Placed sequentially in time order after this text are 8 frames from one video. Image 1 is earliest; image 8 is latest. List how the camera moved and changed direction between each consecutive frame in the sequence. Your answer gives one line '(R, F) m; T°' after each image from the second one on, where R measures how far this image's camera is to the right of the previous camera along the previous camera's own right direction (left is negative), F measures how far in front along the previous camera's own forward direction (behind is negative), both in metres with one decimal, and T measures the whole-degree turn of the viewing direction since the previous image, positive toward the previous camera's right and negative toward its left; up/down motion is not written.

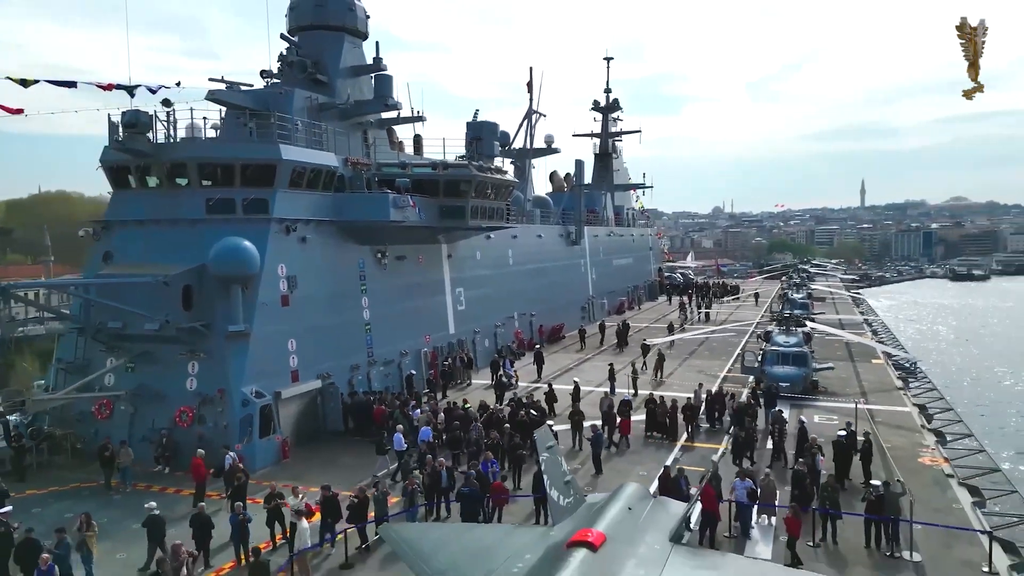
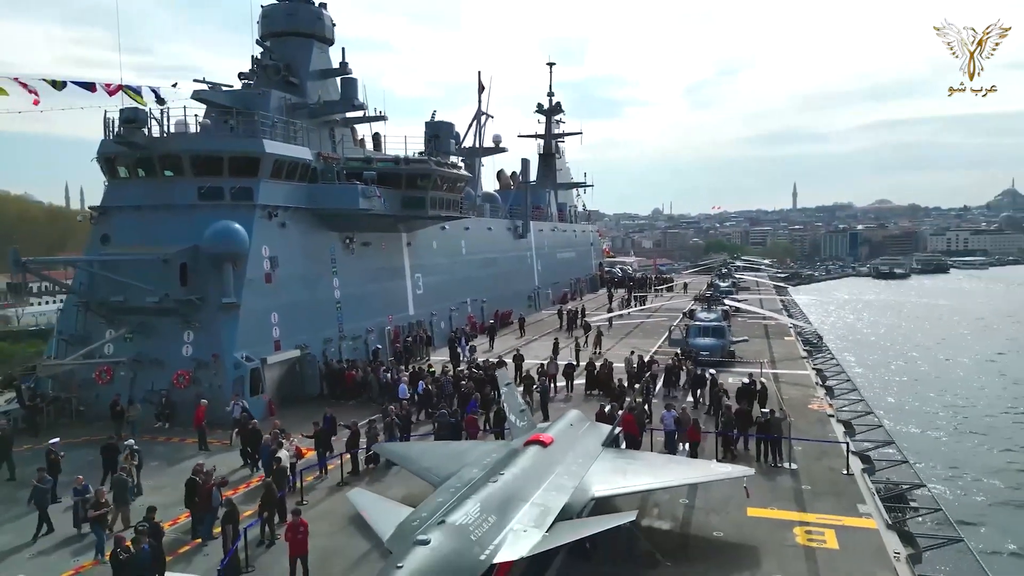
(-0.4, -2.7) m; +4°
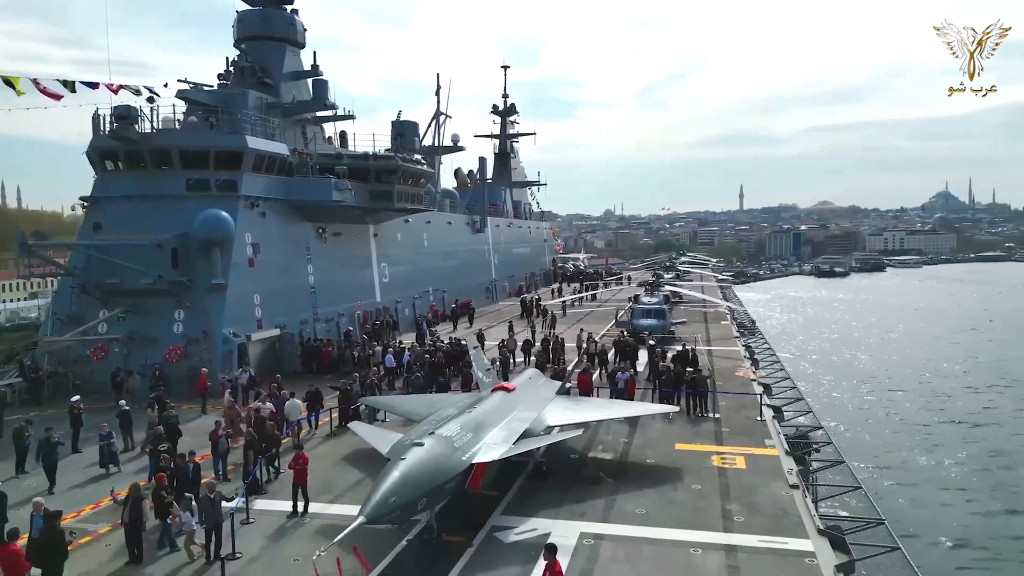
(-0.3, -2.3) m; +4°
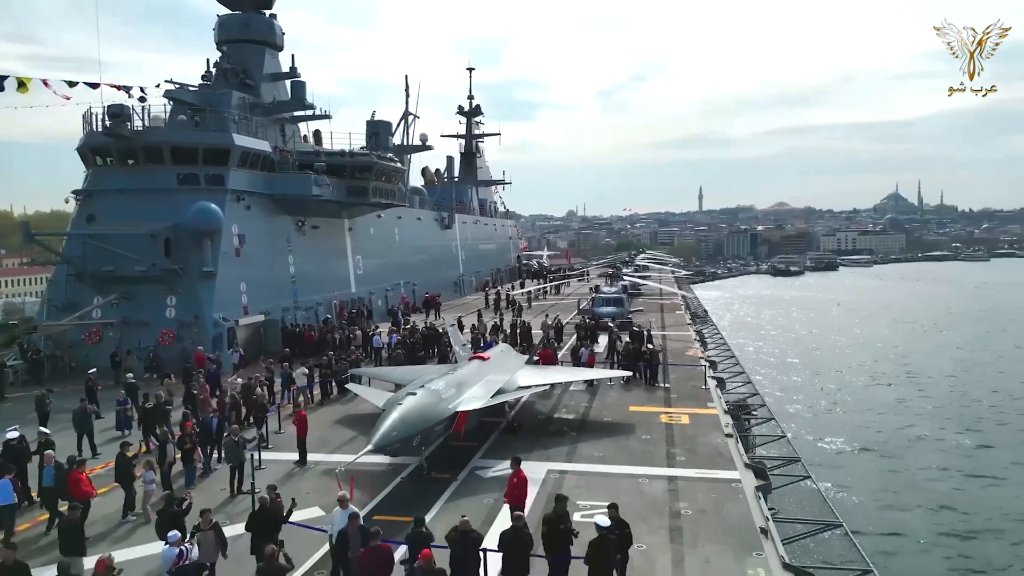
(-0.2, -1.9) m; +3°
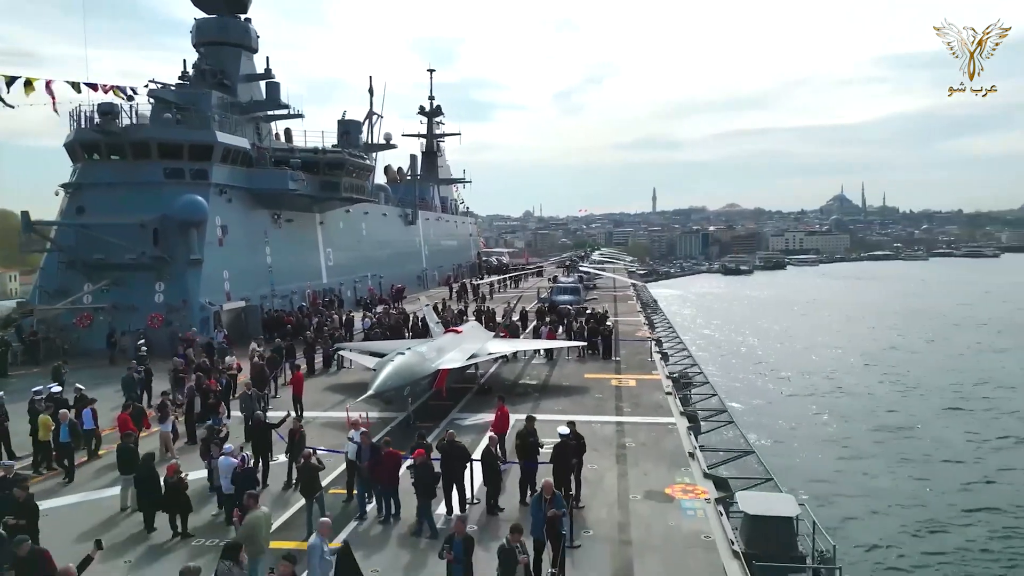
(-0.3, -2.2) m; +3°
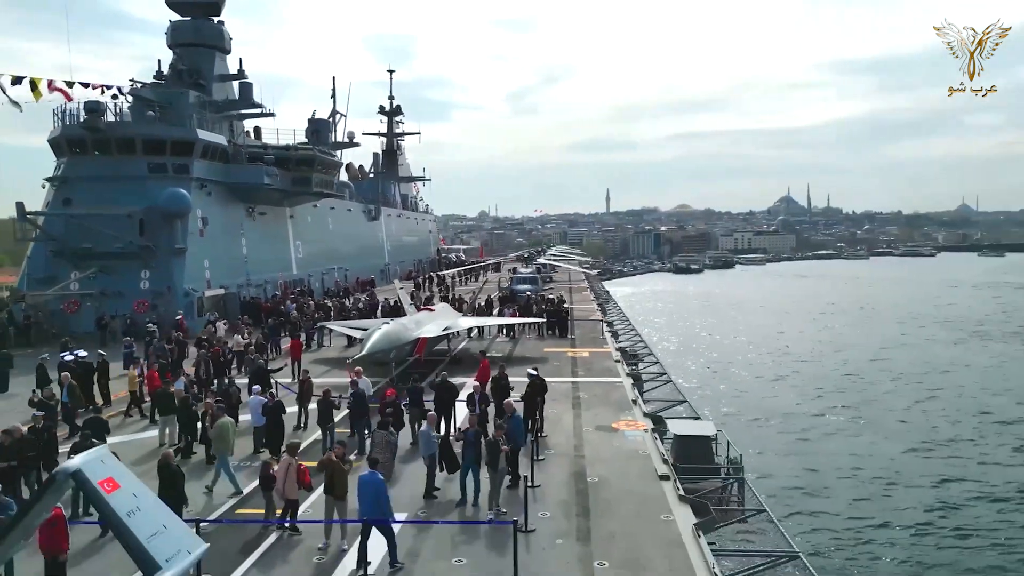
(-0.3, -2.2) m; +4°
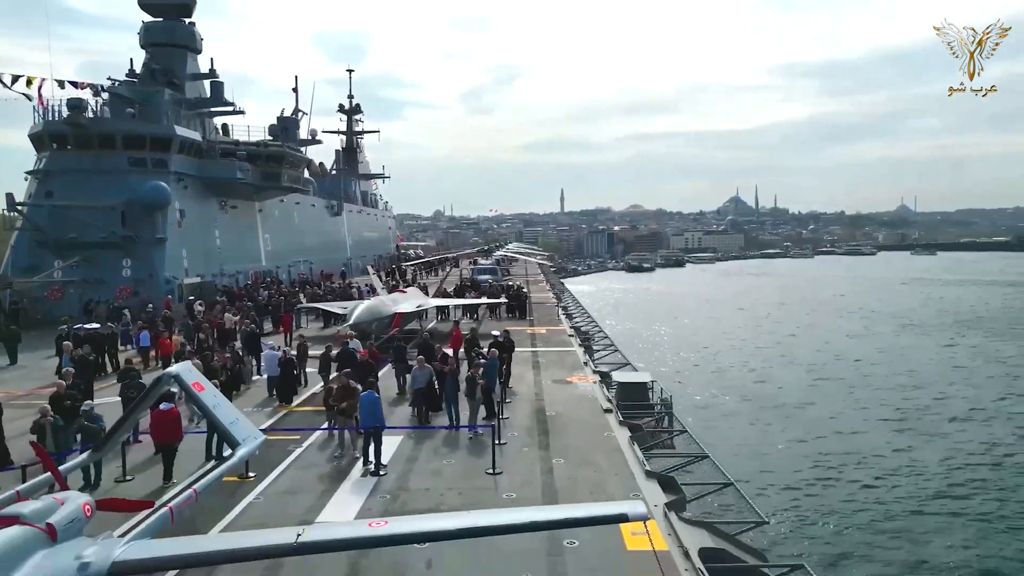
(-0.3, -2.2) m; +4°
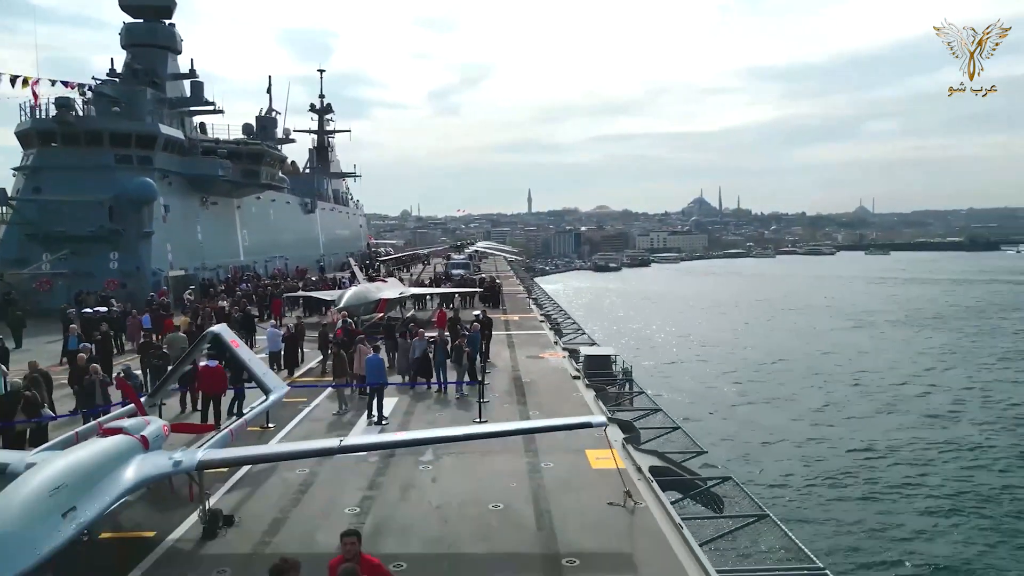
(-0.2, -1.6) m; +3°
